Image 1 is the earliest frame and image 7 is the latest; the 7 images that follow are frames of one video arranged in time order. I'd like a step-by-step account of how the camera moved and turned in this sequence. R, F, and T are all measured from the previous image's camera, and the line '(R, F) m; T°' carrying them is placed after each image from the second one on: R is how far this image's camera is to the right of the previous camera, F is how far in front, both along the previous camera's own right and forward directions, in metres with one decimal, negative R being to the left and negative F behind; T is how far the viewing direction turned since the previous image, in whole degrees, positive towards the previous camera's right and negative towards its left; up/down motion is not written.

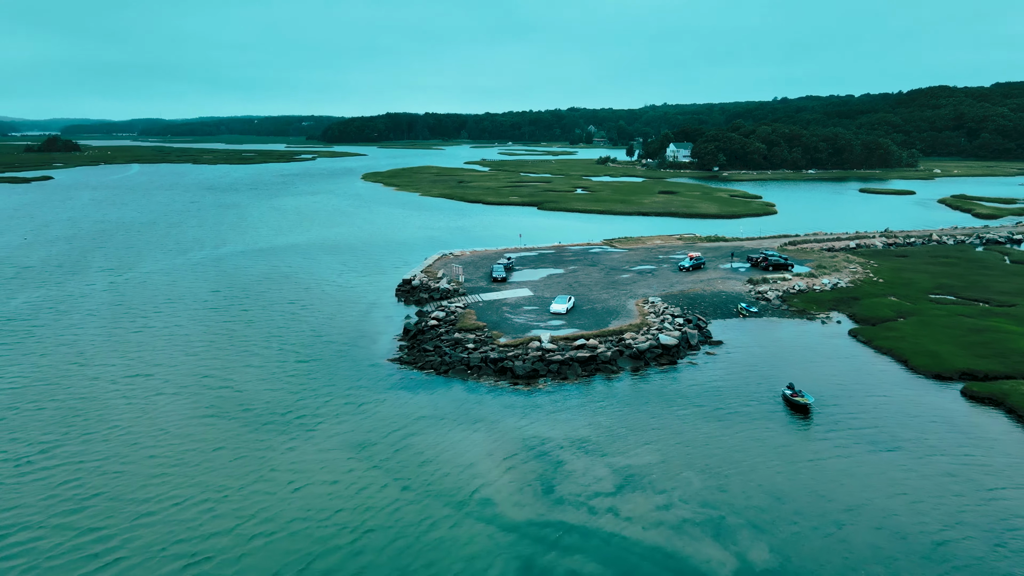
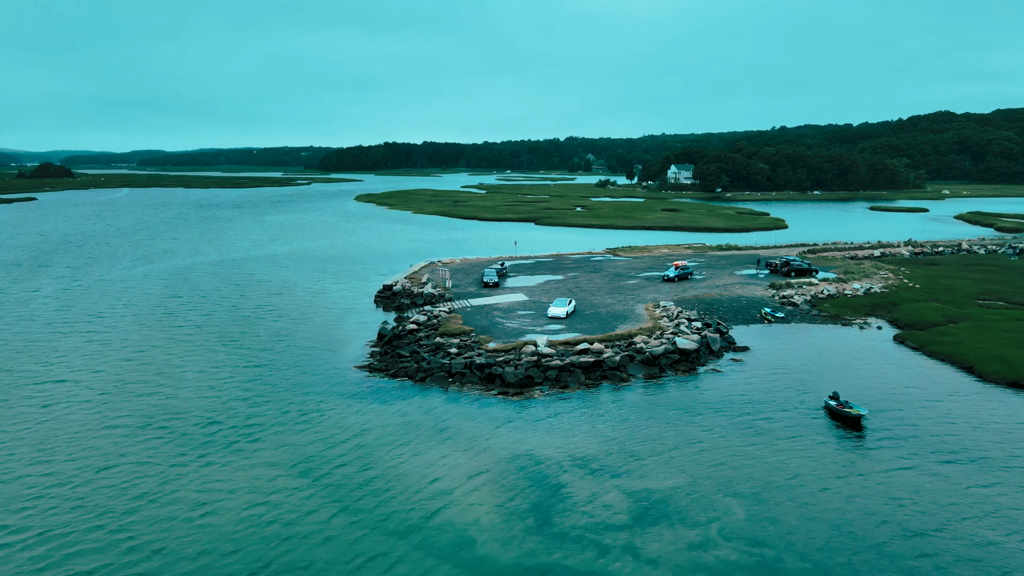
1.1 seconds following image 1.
(+0.5, +7.3) m; 0°
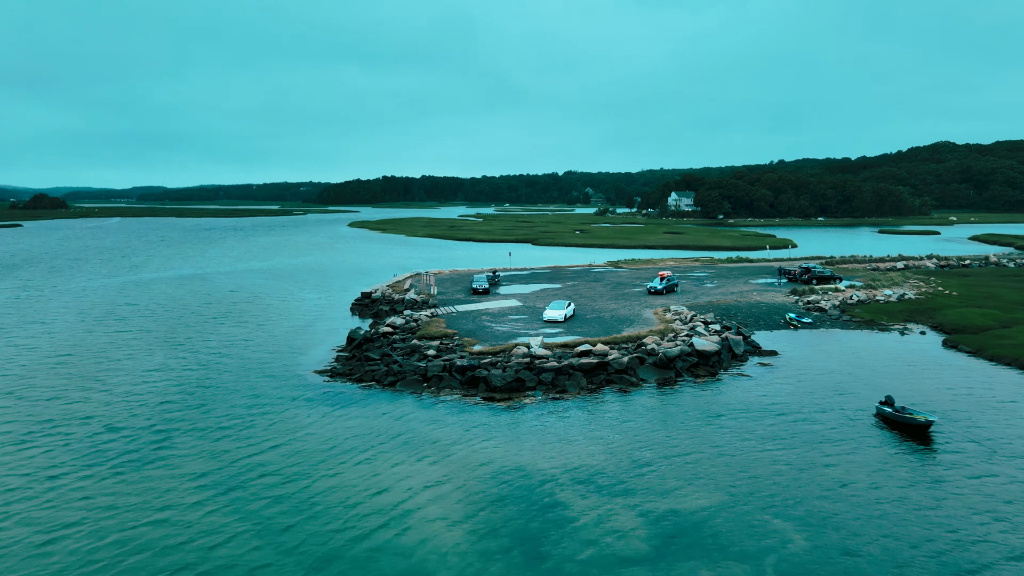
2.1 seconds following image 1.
(+0.5, +6.2) m; 0°
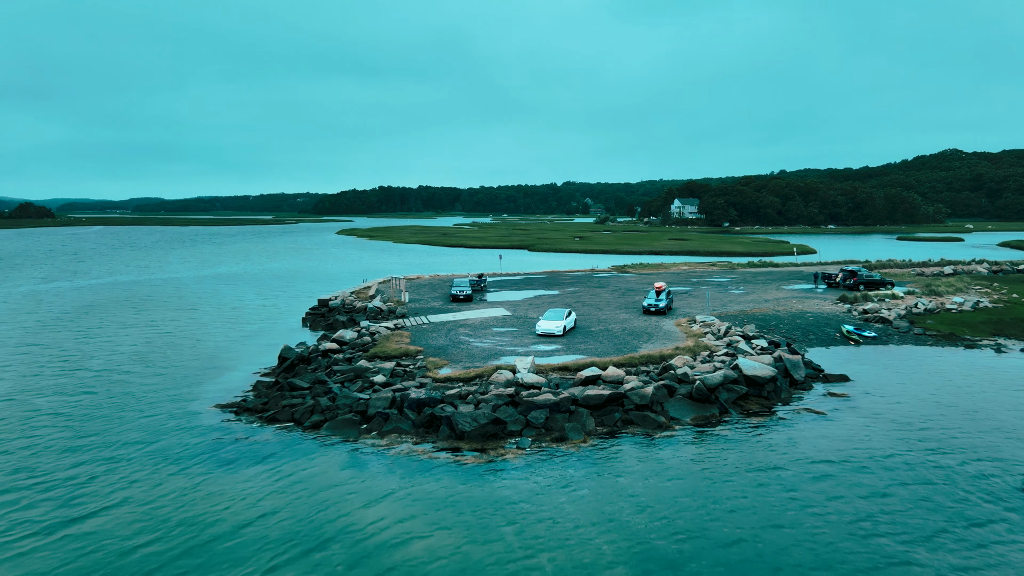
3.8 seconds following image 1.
(+0.7, +9.6) m; 0°
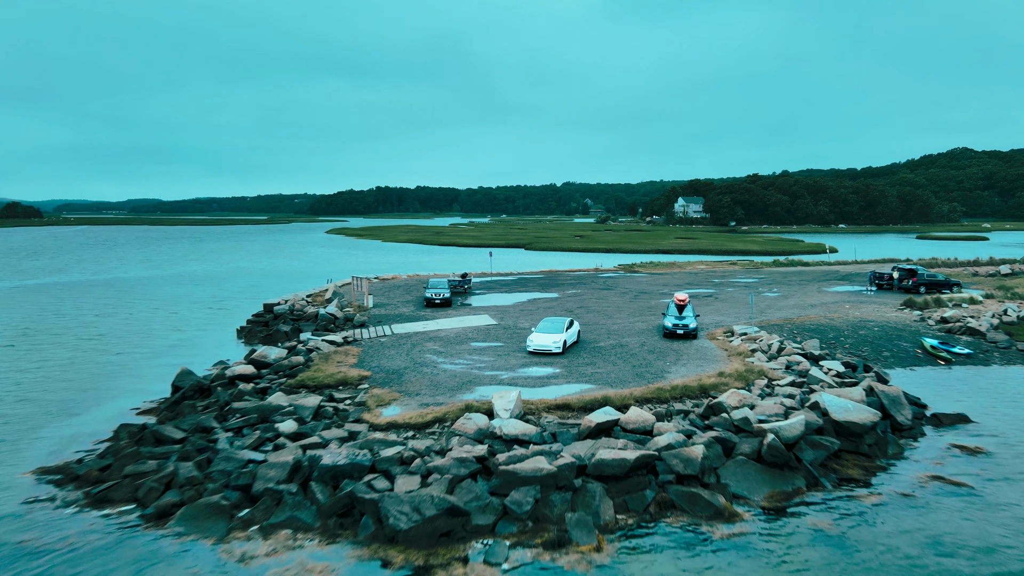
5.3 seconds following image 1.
(+0.6, +8.5) m; 0°
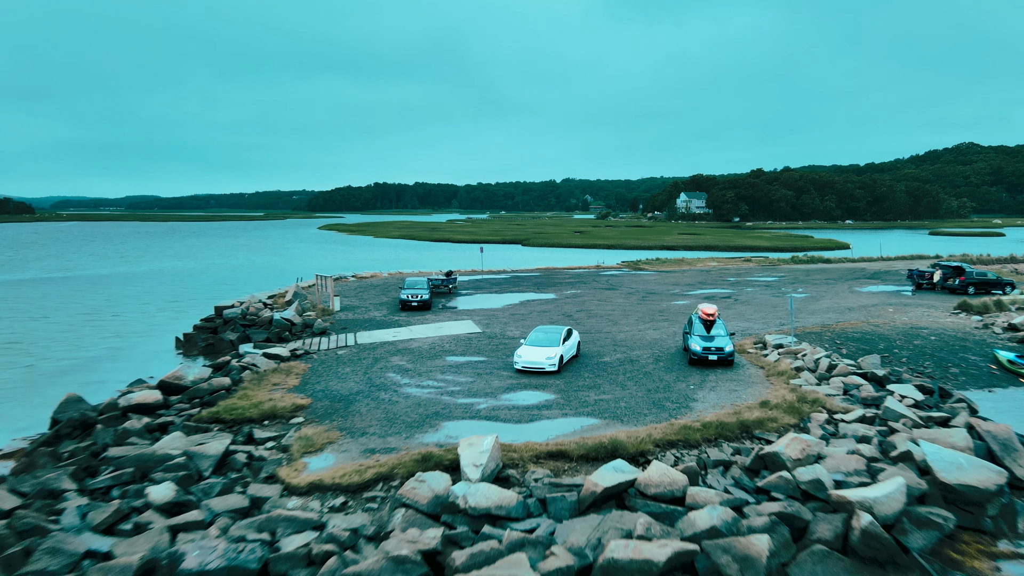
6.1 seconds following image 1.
(+0.5, +5.1) m; 0°
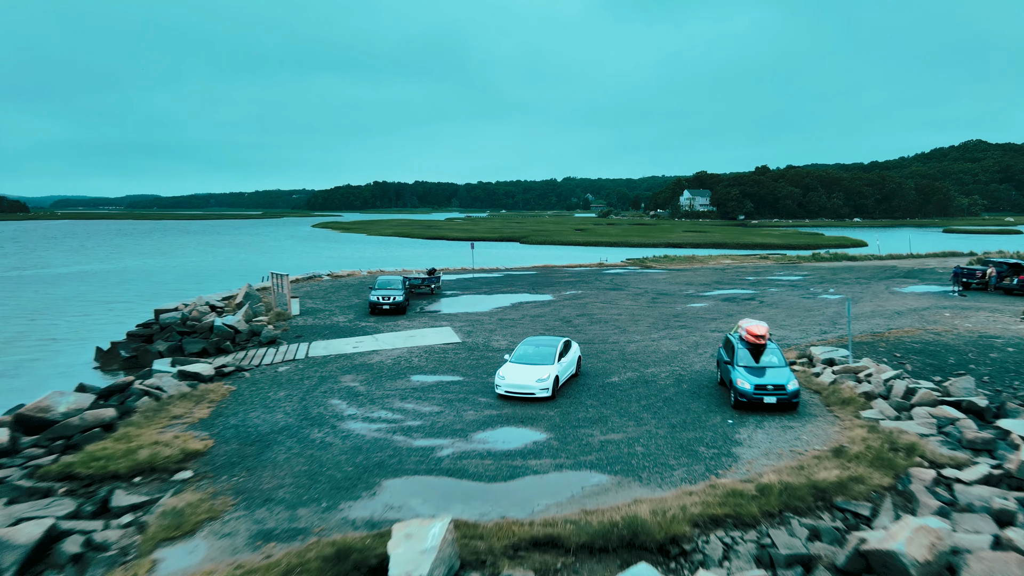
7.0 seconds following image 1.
(+0.4, +4.8) m; 0°
